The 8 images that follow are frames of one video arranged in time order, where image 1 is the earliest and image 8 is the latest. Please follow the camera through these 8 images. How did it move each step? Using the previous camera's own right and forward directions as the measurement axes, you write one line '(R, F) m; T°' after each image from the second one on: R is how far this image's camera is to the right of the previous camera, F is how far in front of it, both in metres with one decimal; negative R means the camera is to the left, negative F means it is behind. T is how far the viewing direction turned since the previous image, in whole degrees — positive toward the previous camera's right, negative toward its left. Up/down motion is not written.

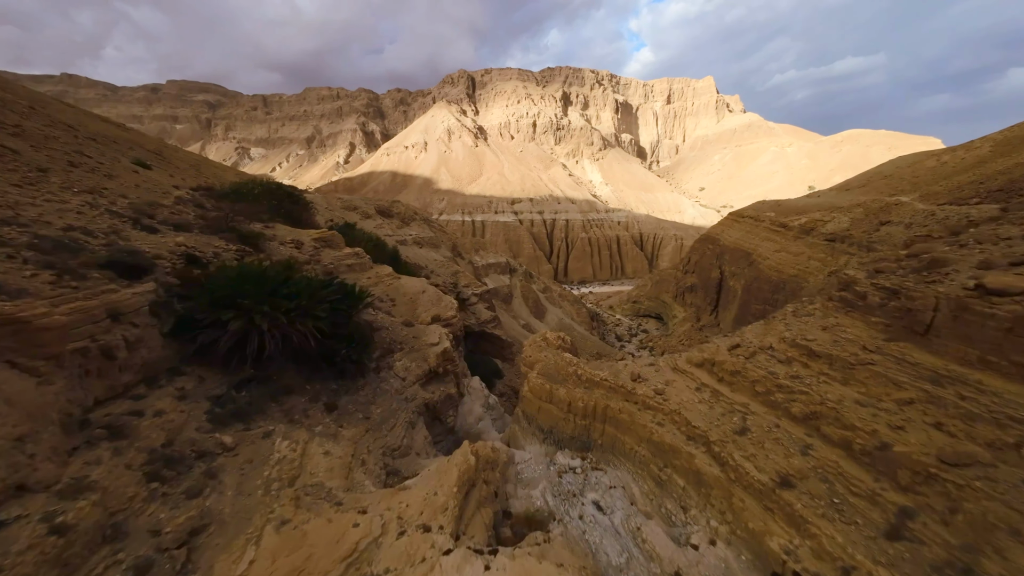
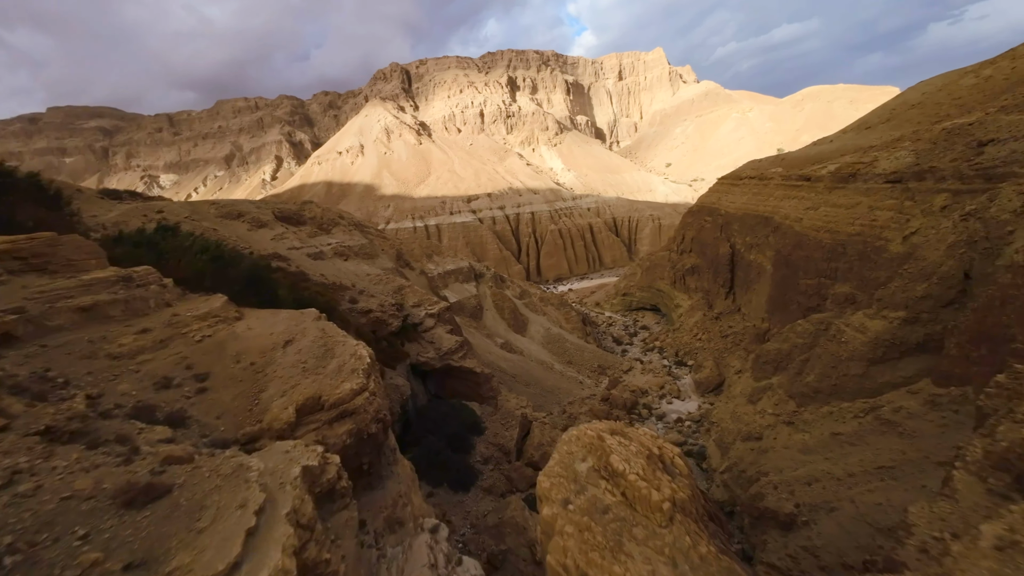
(0.0, +3.5) m; +4°
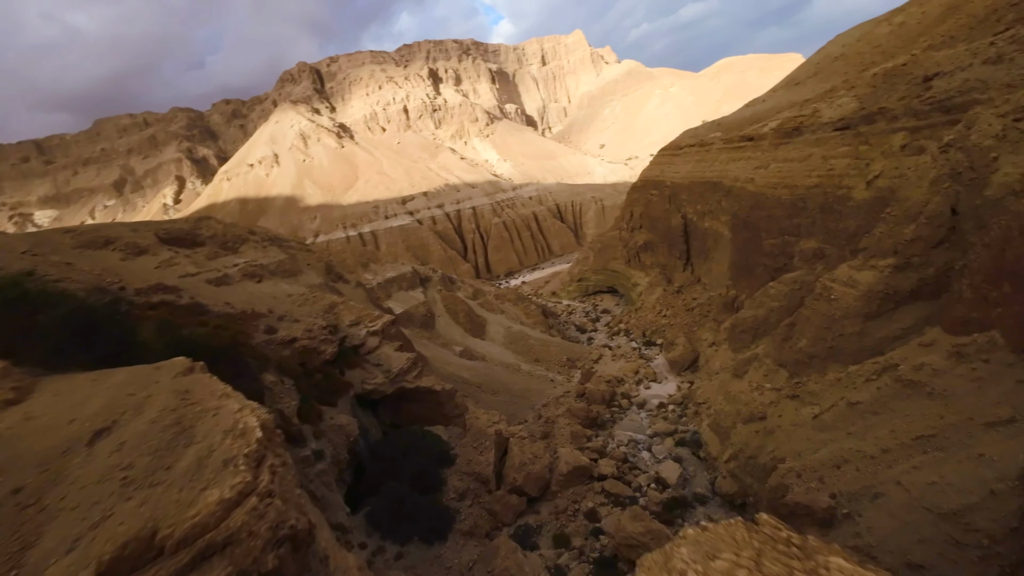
(-0.1, +1.1) m; +7°
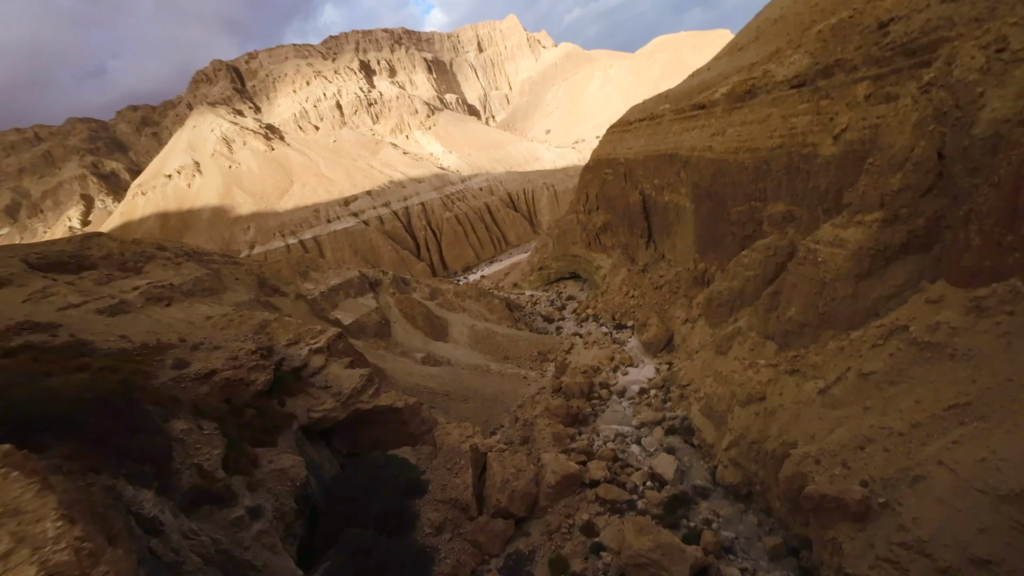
(0.0, +0.8) m; +6°
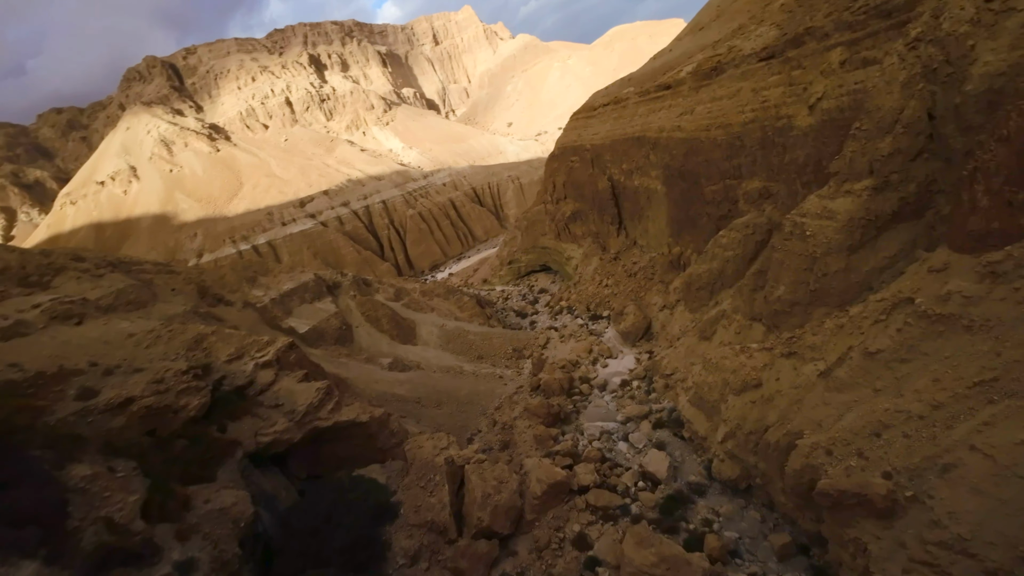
(0.0, +0.6) m; +4°
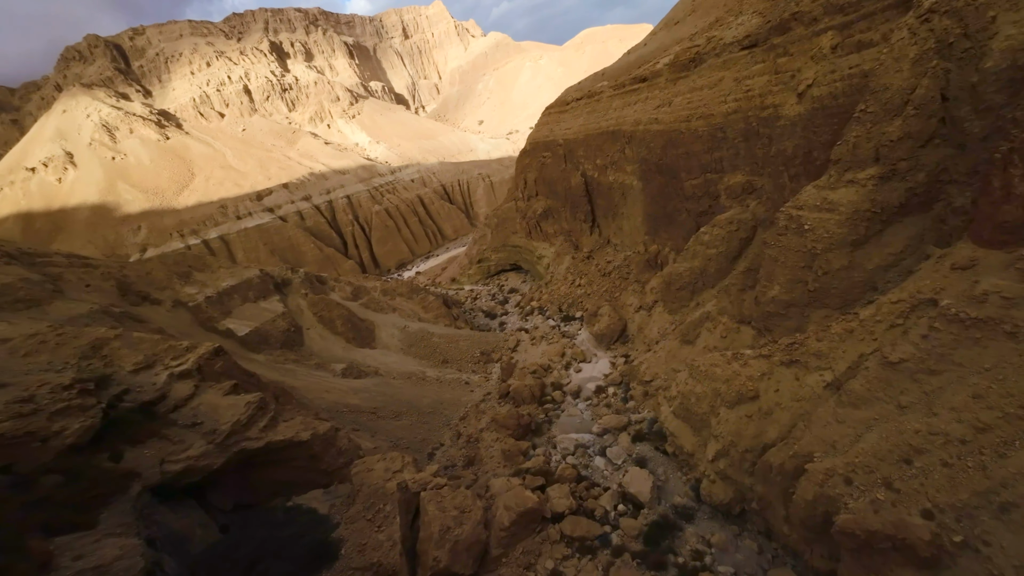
(+0.1, +0.7) m; +4°
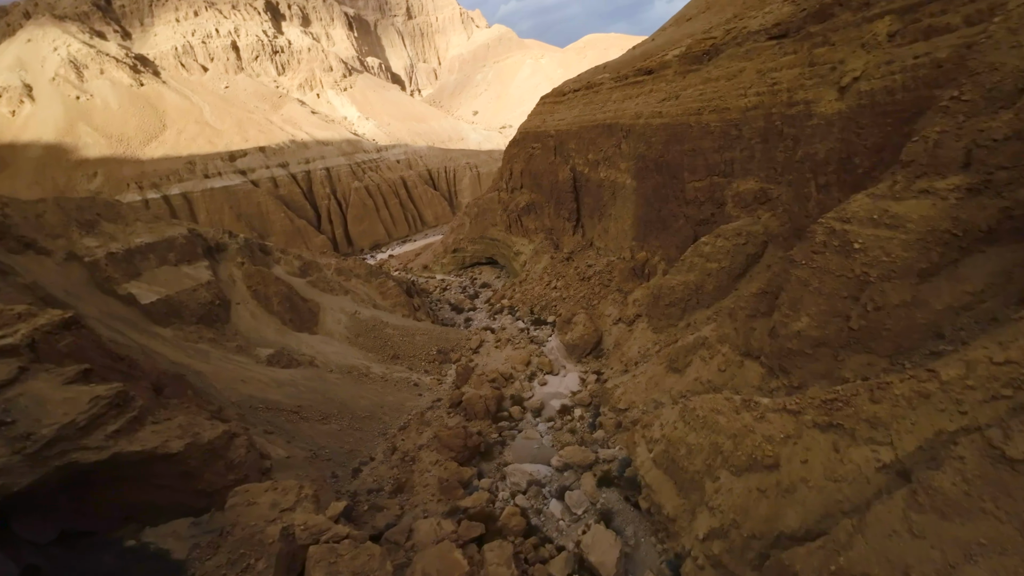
(+0.2, +1.3) m; +3°
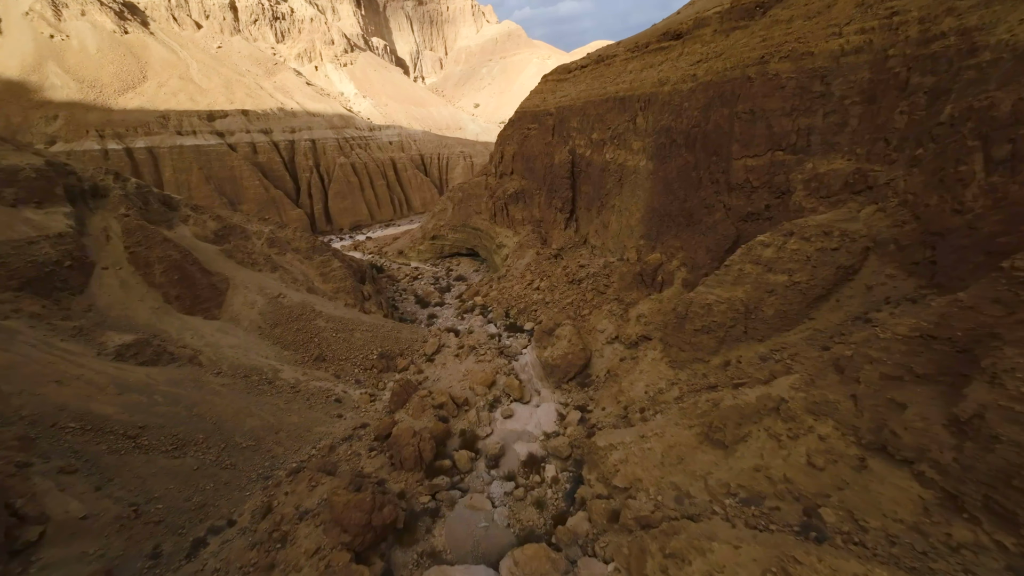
(+0.3, +2.3) m; +2°
